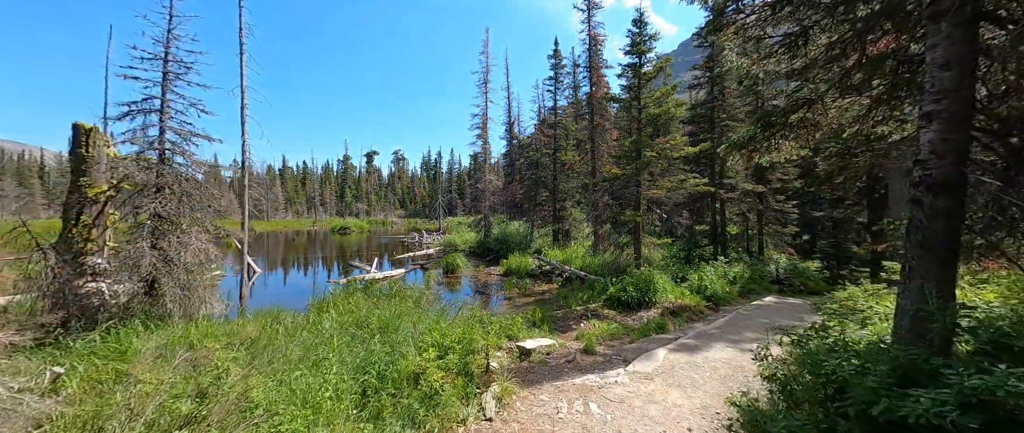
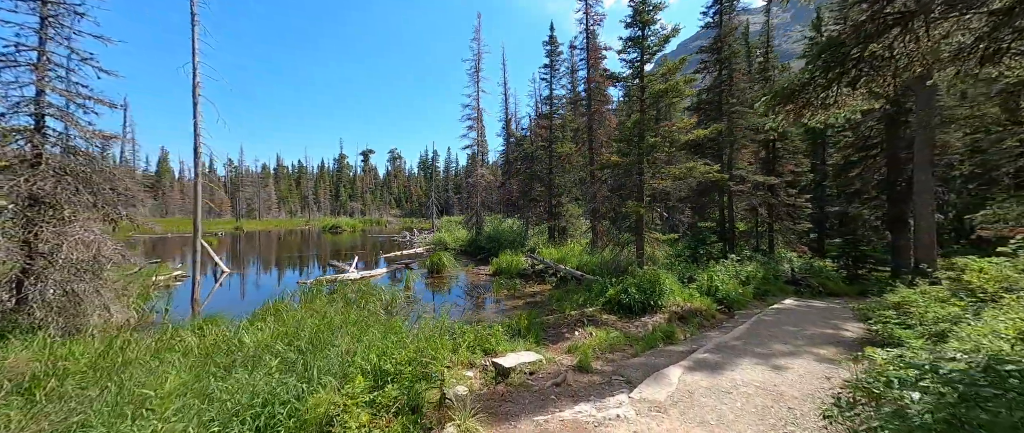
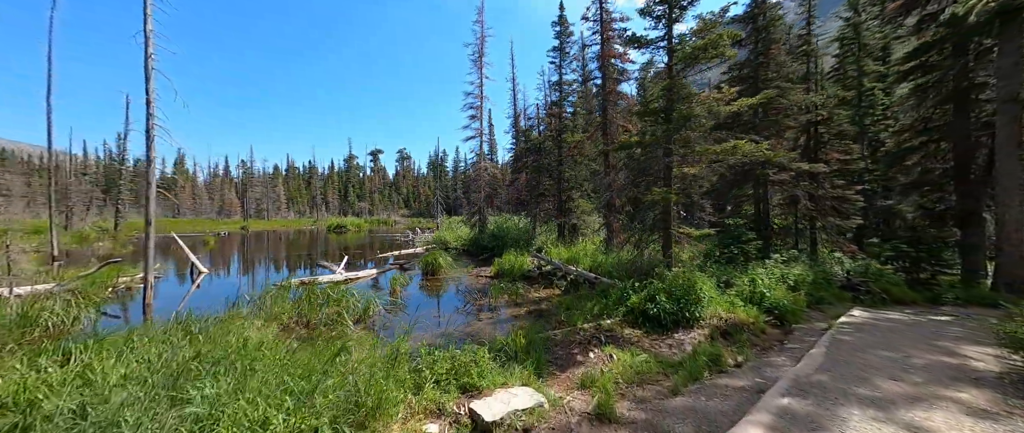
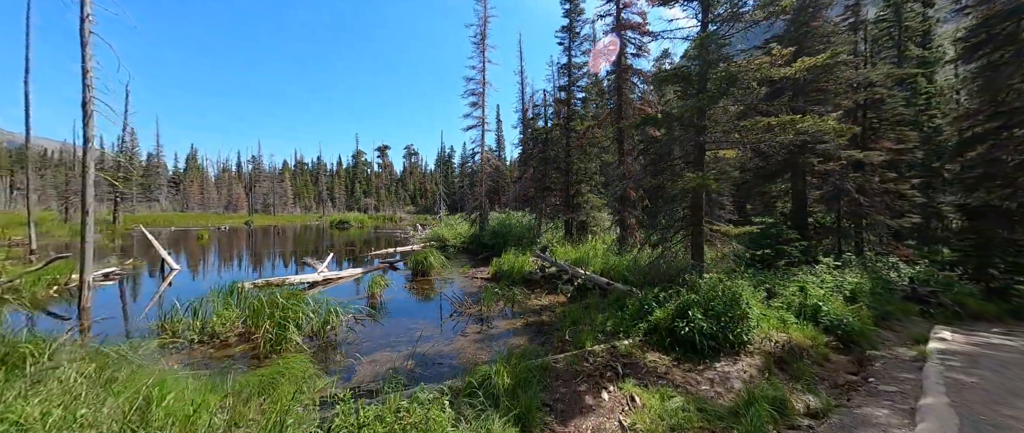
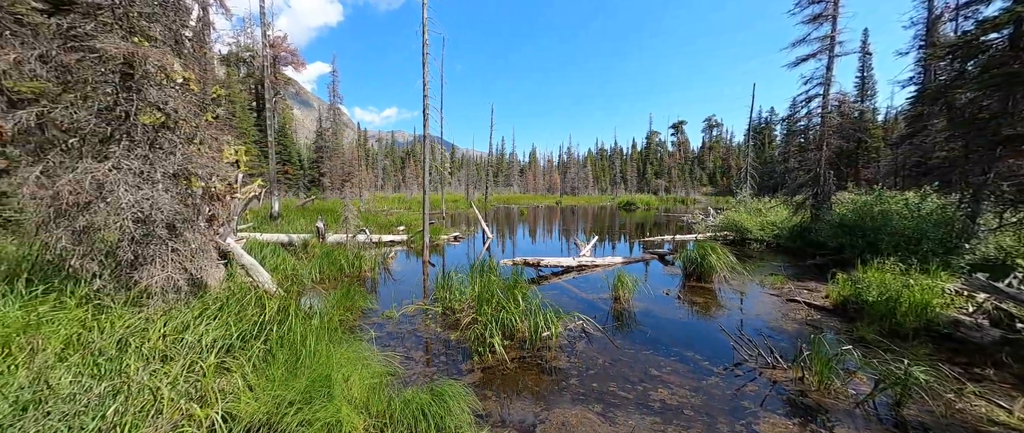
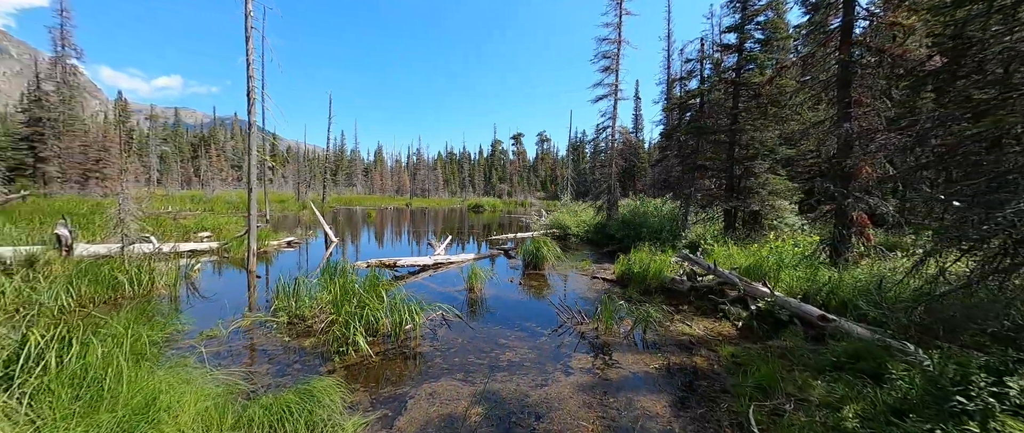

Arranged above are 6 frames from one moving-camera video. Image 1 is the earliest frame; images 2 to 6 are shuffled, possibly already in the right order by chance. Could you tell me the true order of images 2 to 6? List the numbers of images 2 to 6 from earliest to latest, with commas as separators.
2, 3, 4, 6, 5
